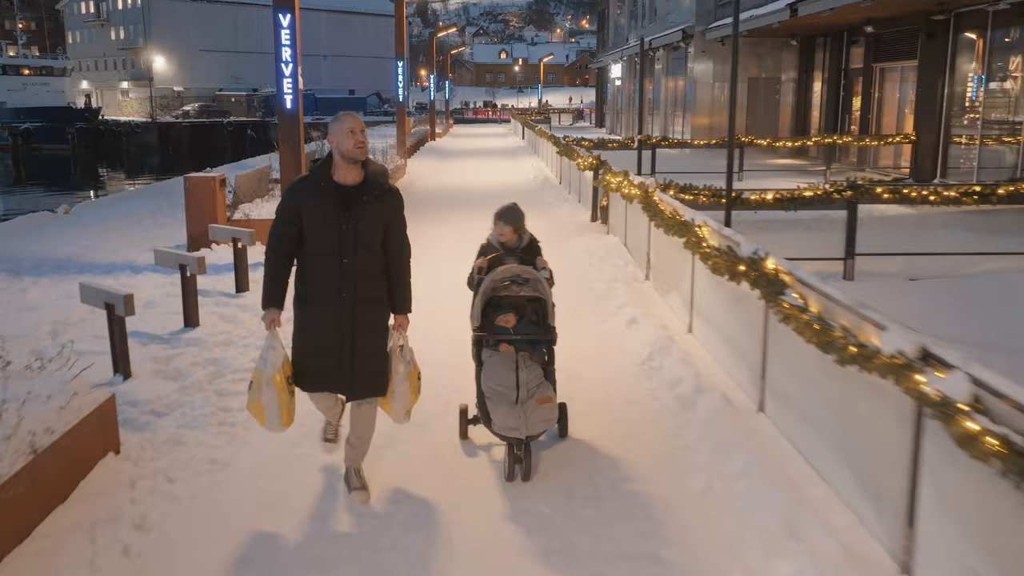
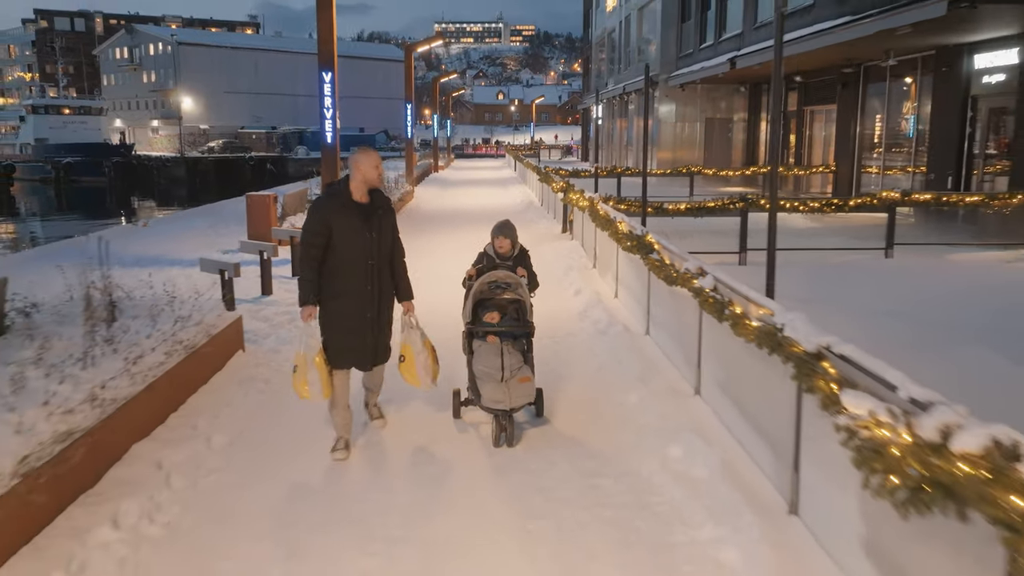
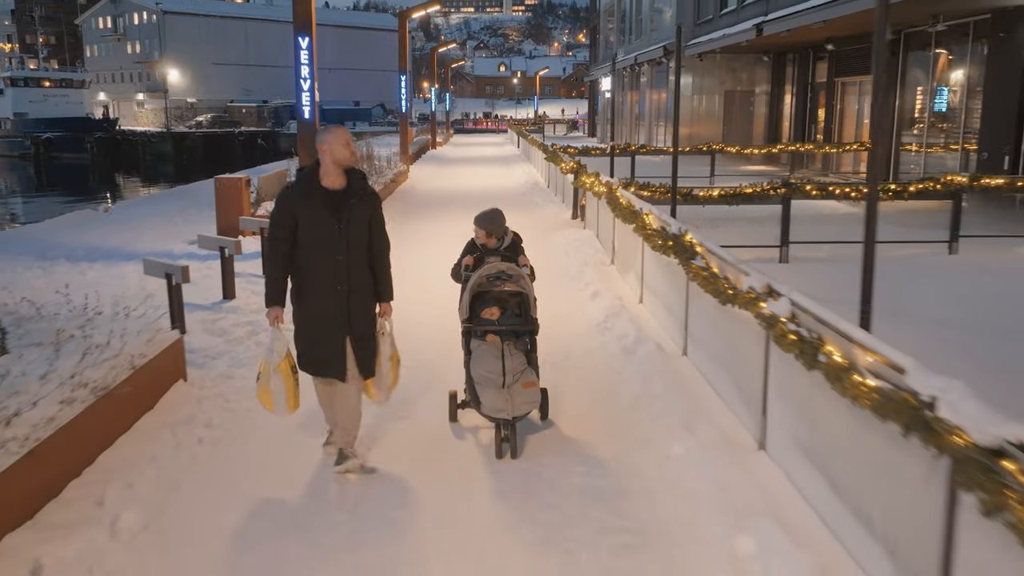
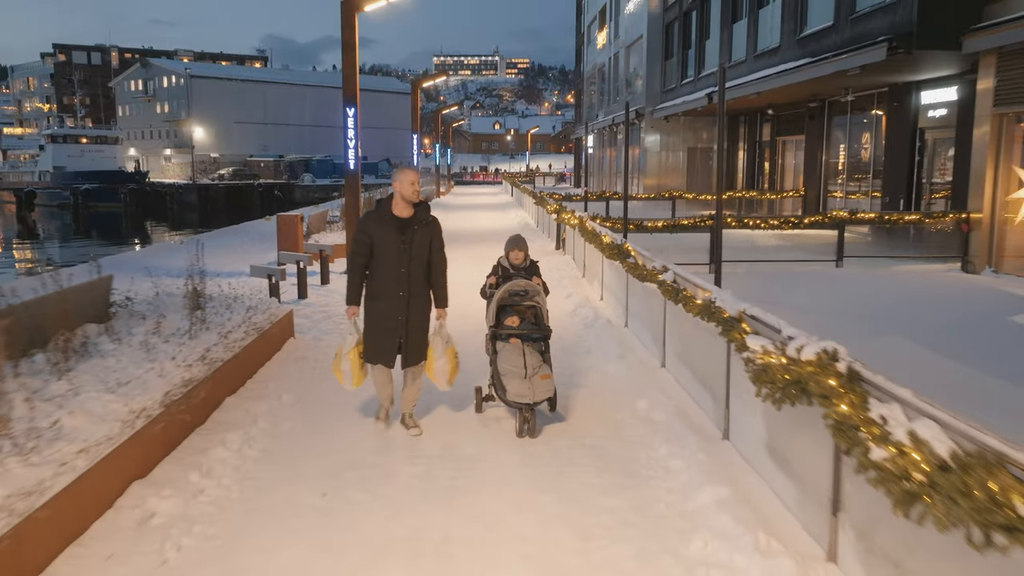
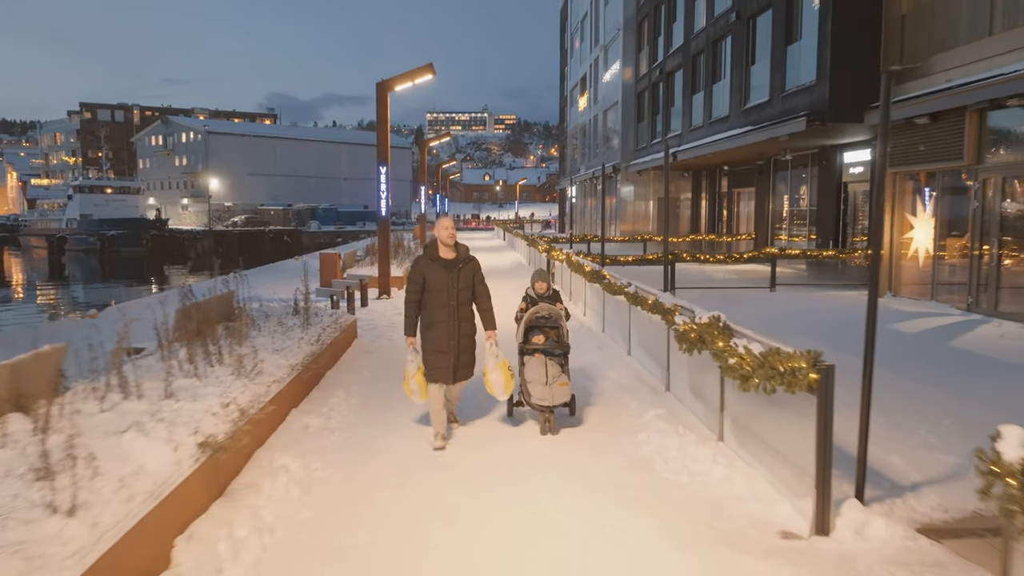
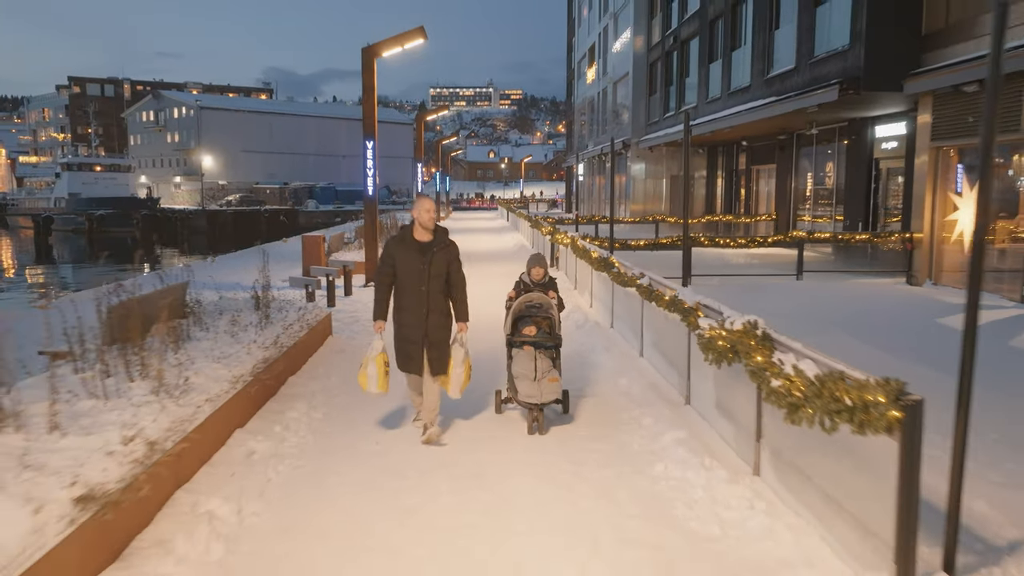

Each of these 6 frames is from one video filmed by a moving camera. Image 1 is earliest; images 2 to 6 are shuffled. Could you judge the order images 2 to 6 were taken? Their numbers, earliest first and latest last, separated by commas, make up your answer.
3, 2, 4, 6, 5
